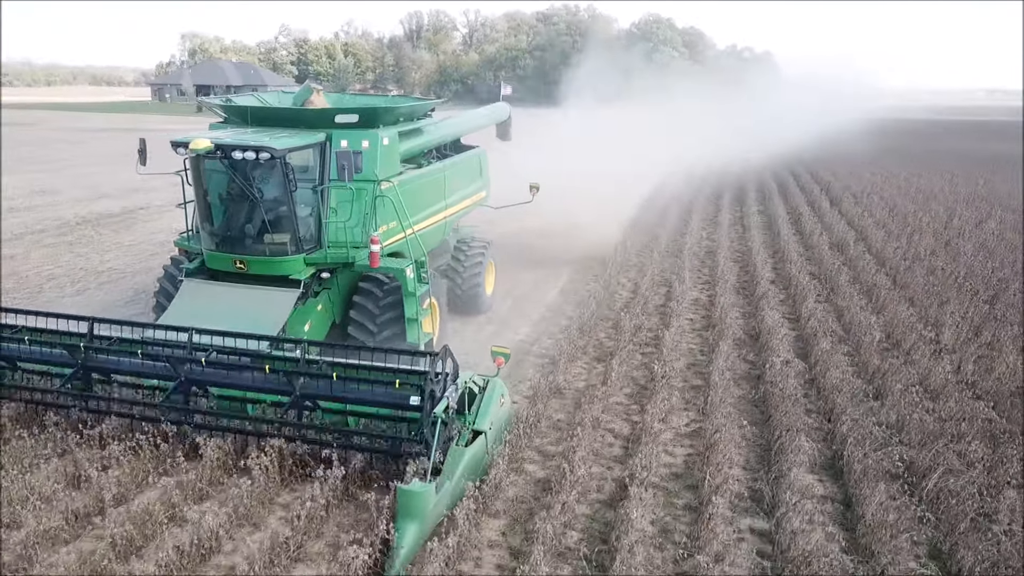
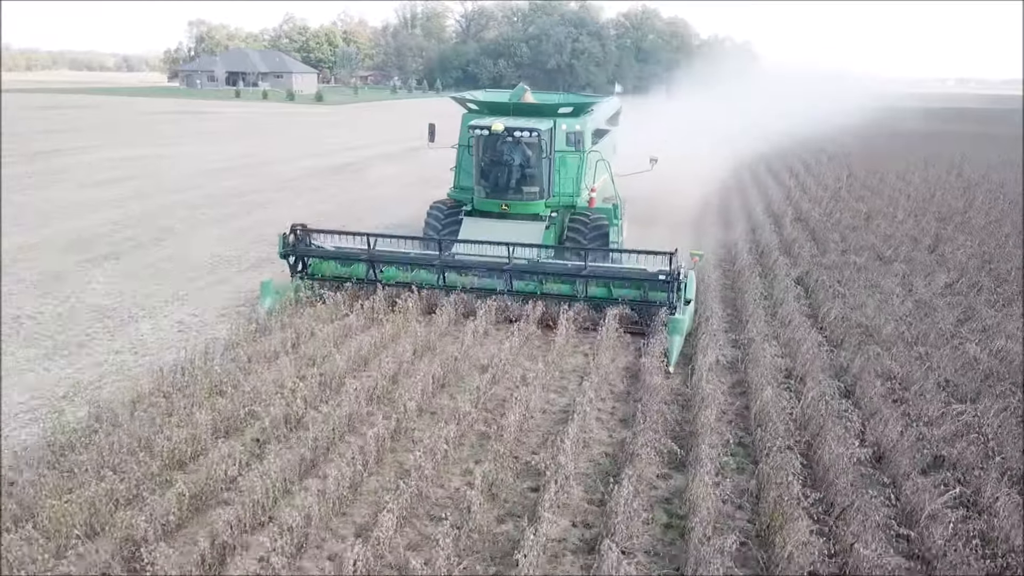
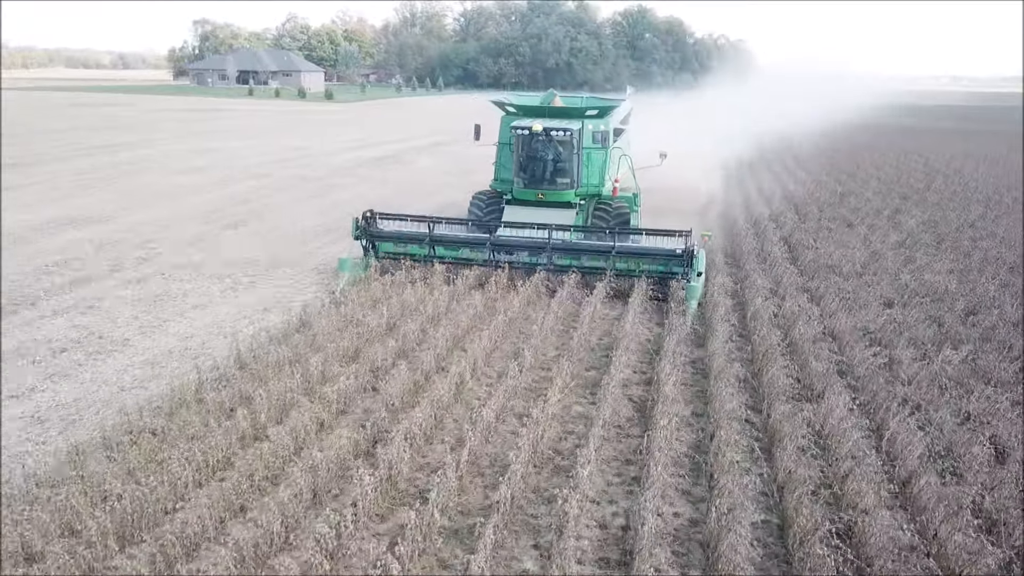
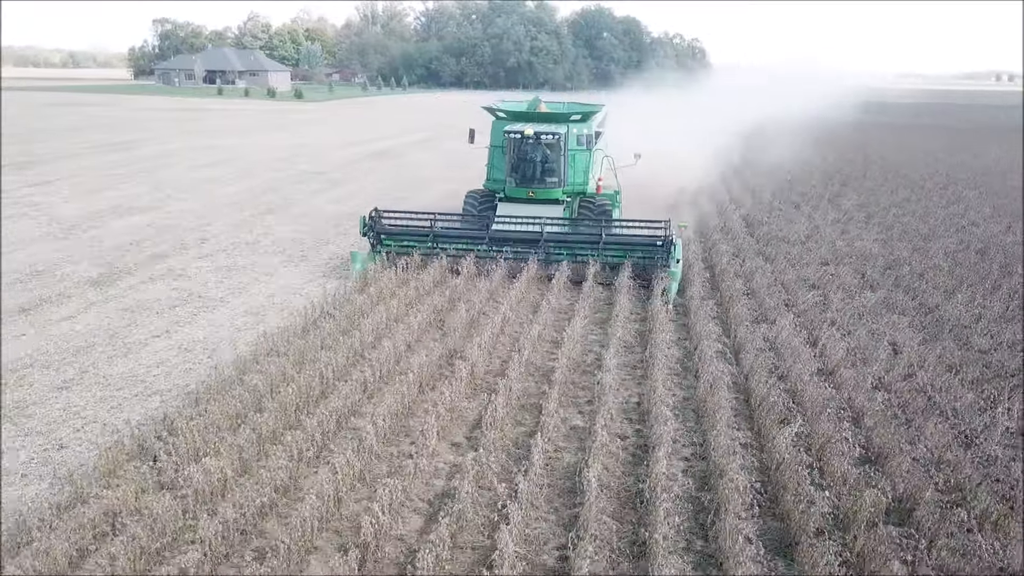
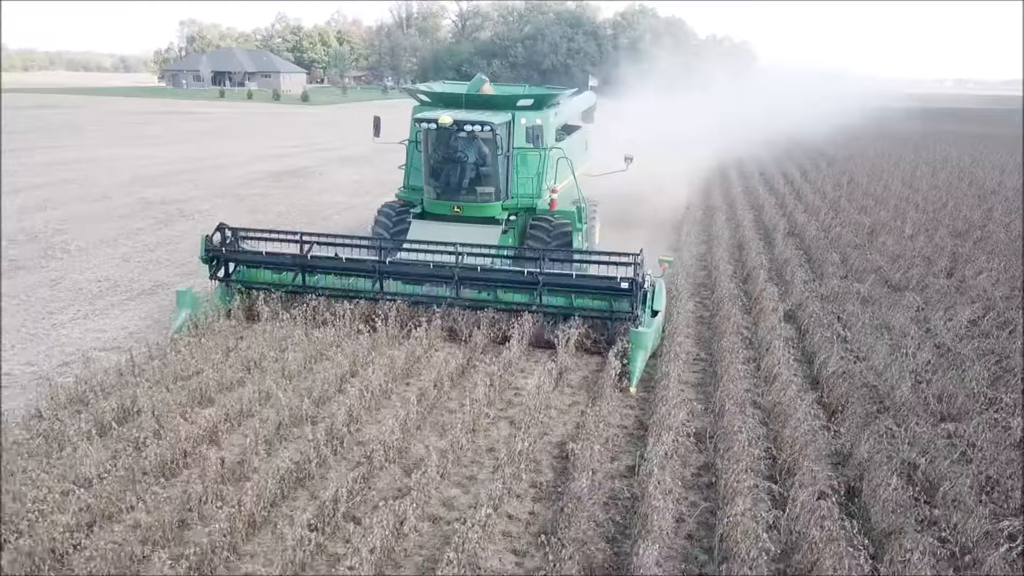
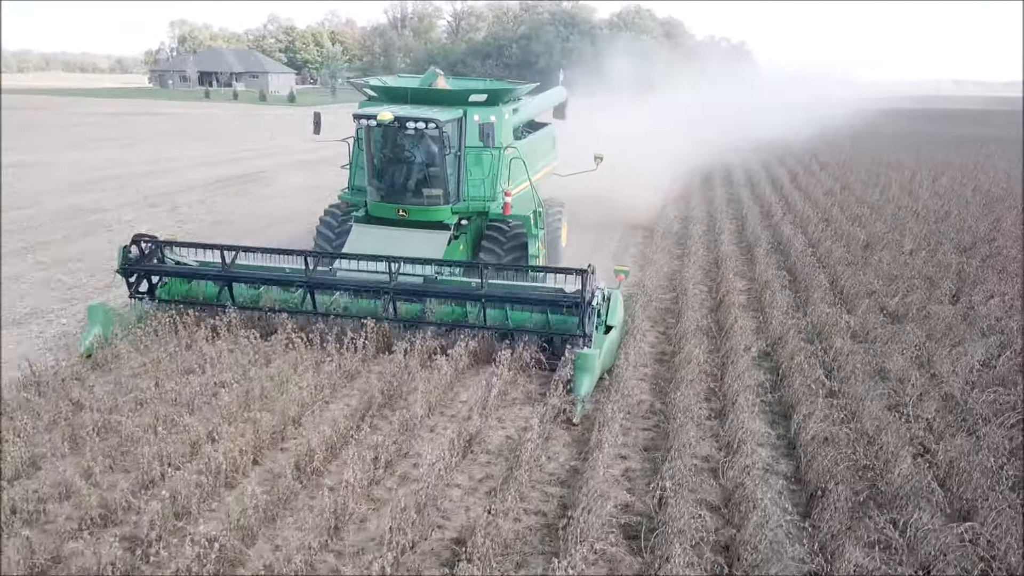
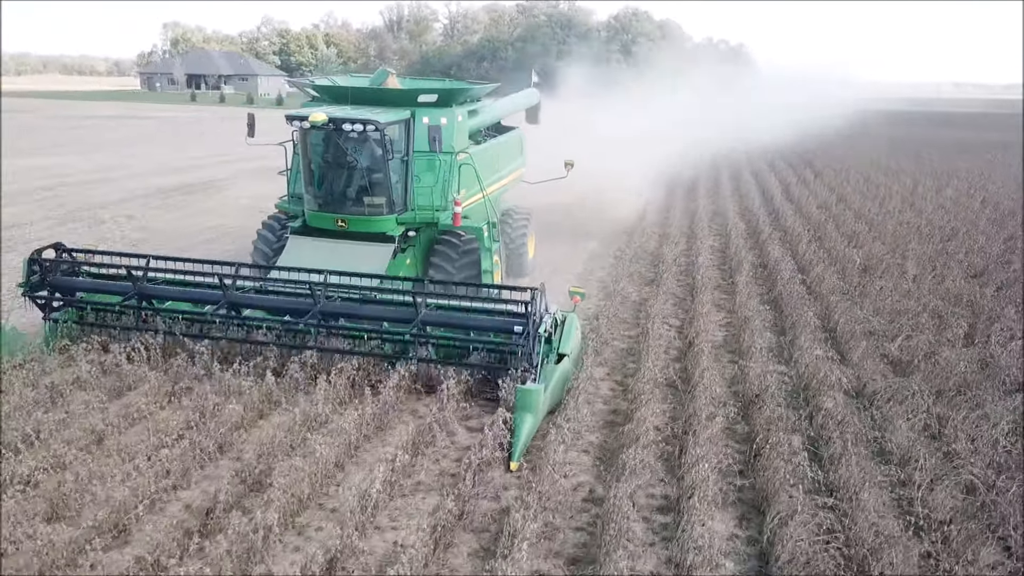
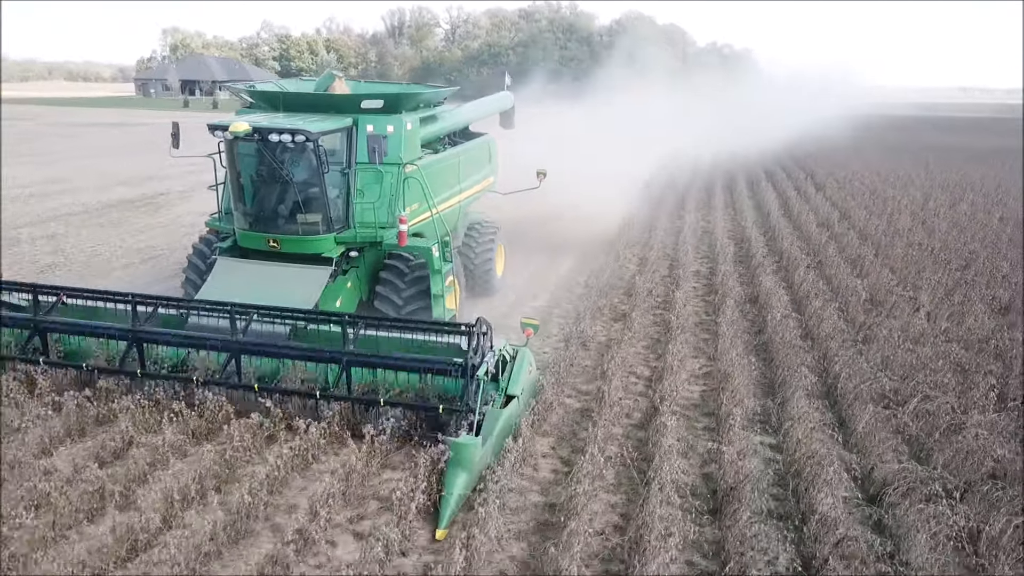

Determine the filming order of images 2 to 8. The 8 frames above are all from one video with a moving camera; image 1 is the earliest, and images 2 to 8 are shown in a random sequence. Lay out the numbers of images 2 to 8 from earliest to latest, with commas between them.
8, 7, 6, 5, 2, 3, 4
